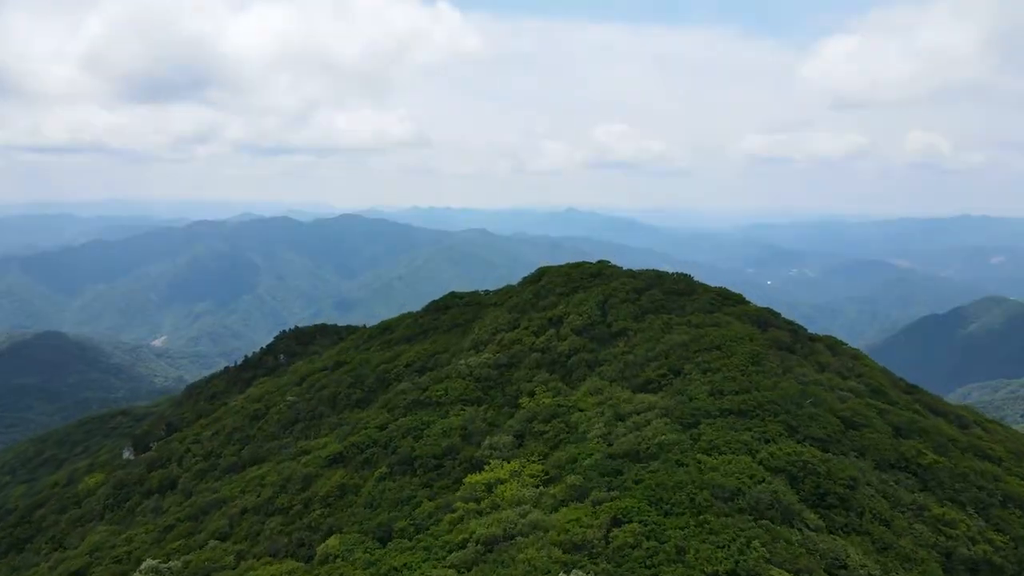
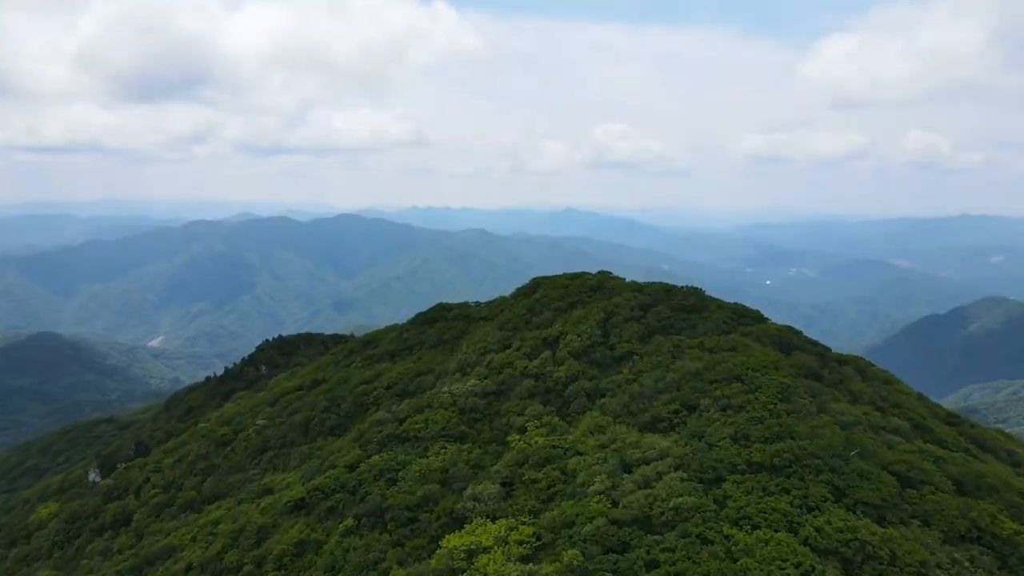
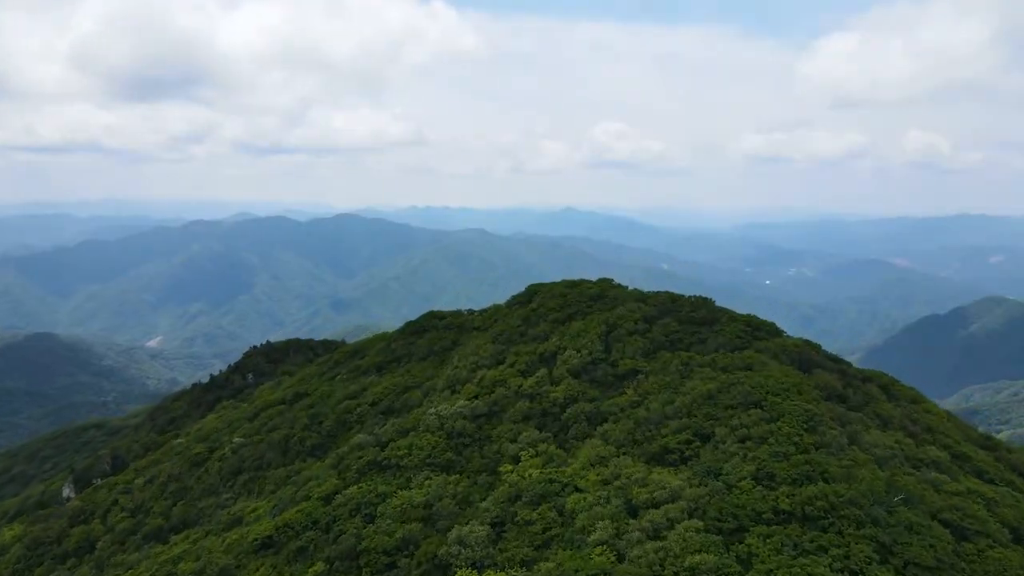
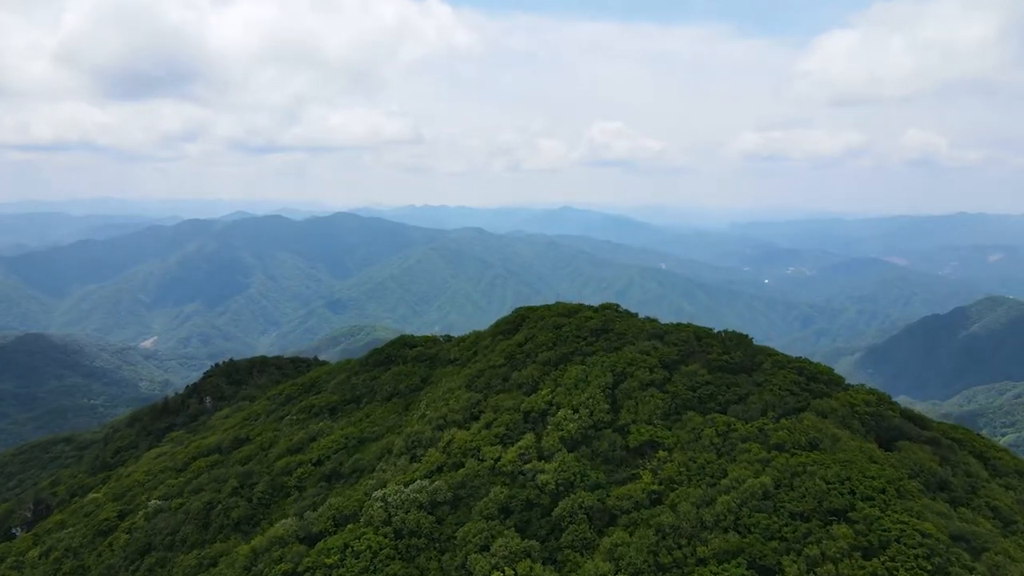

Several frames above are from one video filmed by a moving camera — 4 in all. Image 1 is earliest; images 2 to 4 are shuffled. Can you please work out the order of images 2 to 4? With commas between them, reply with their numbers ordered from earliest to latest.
2, 3, 4
